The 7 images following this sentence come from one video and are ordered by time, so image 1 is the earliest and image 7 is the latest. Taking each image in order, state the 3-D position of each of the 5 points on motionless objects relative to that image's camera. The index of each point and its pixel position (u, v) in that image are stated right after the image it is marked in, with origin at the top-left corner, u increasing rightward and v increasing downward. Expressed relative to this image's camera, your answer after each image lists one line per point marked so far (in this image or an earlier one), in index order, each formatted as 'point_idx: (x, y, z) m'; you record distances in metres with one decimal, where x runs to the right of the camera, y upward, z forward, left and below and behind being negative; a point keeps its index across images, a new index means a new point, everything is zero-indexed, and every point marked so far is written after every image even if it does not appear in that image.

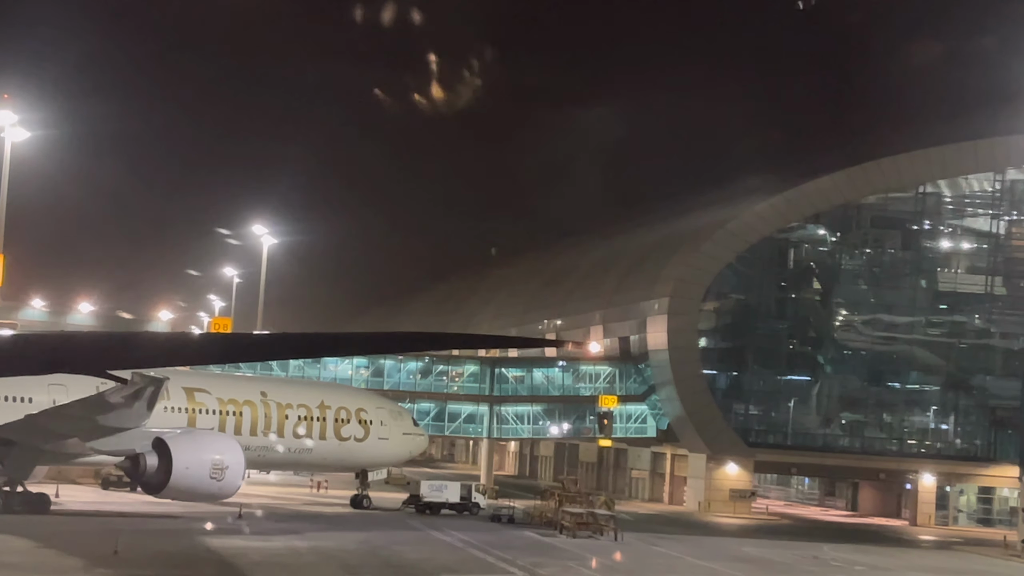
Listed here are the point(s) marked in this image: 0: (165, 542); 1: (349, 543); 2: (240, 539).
0: (-4.7, -3.5, +13.0) m
1: (-2.4, -4.0, +14.7) m
2: (-4.2, -4.0, +14.9) m
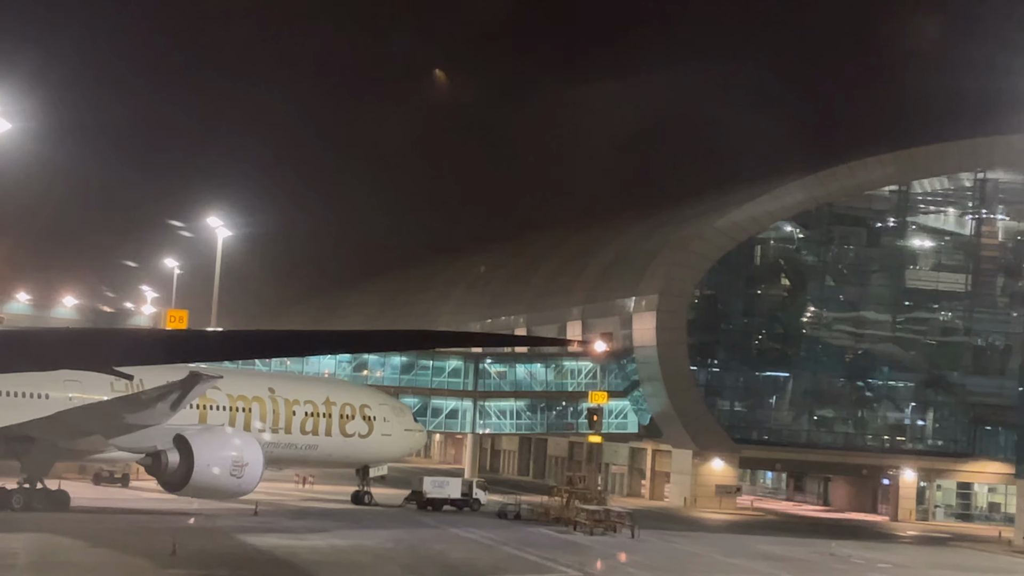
0: (-4.1, -3.5, +12.9) m
1: (-1.9, -4.0, +14.7) m
2: (-3.7, -4.0, +14.8) m
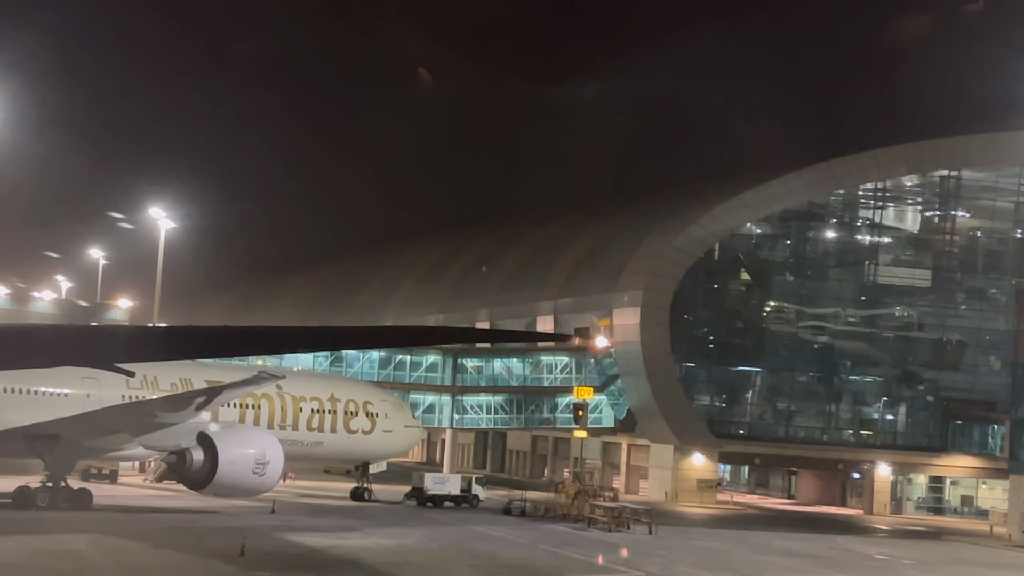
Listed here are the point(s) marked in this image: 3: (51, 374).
0: (-3.4, -3.5, +12.9) m
1: (-1.3, -4.0, +14.7) m
2: (-3.0, -3.9, +14.8) m
3: (-9.8, -1.8, +19.9) m
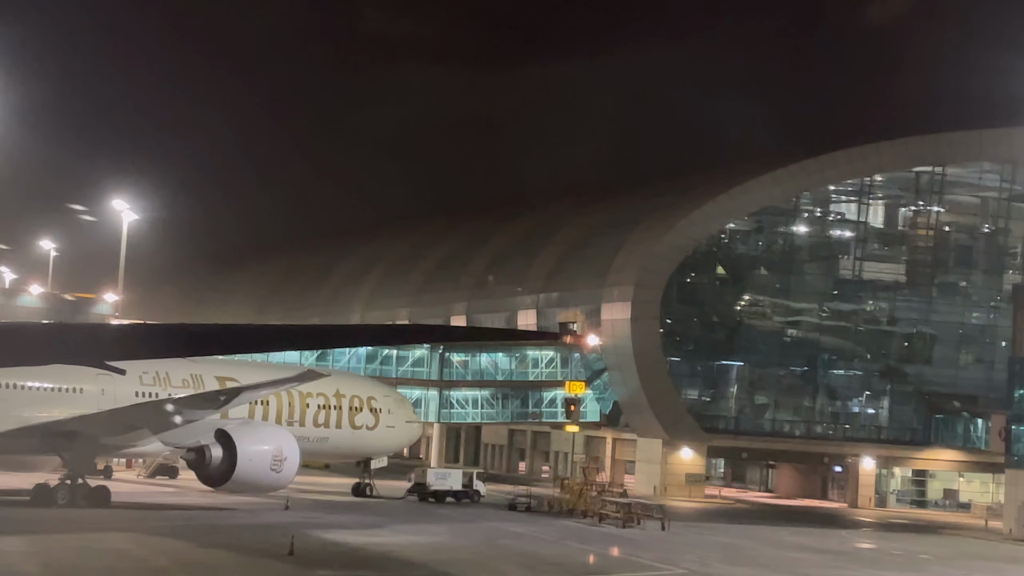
0: (-2.9, -3.4, +12.9) m
1: (-0.8, -3.9, +14.7) m
2: (-2.6, -3.9, +14.8) m
3: (-9.5, -1.7, +19.7) m
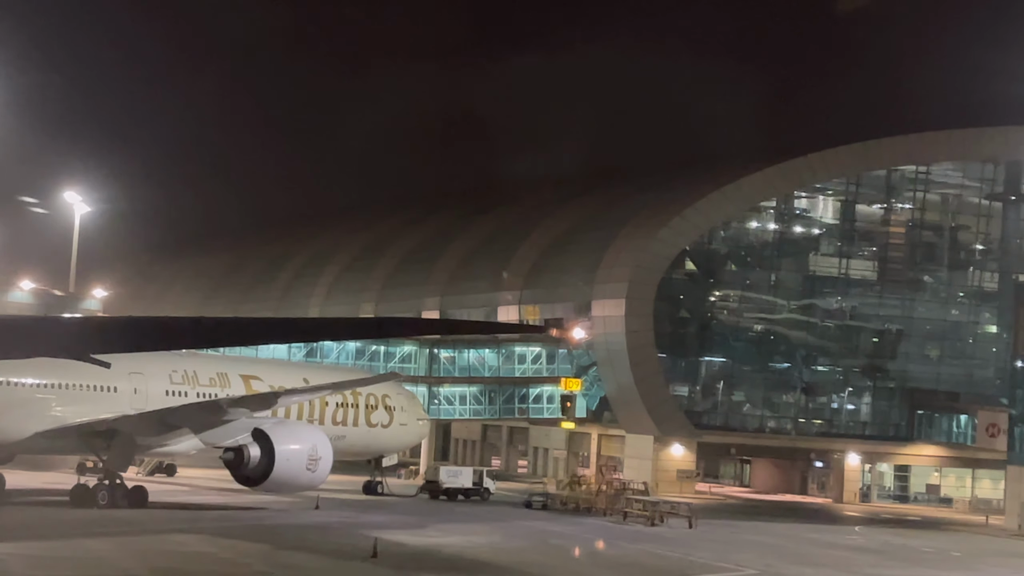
0: (-2.0, -3.5, +12.9) m
1: (0.0, -4.0, +14.8) m
2: (-1.8, -3.9, +14.9) m
3: (-8.7, -1.7, +19.6) m
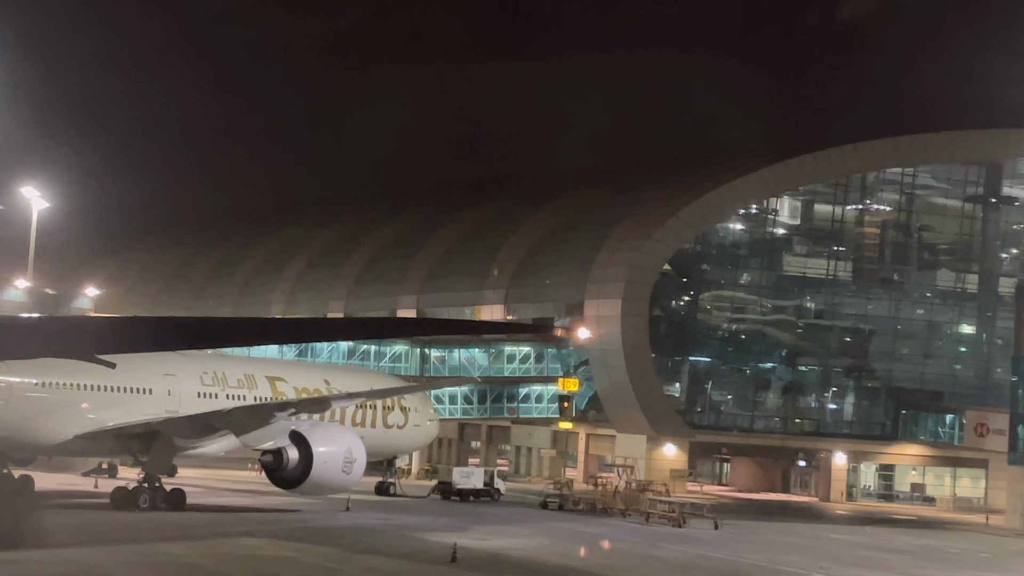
0: (-1.2, -3.5, +13.0) m
1: (+0.8, -4.0, +15.0) m
2: (-1.0, -4.0, +15.0) m
3: (-8.0, -1.7, +19.6) m
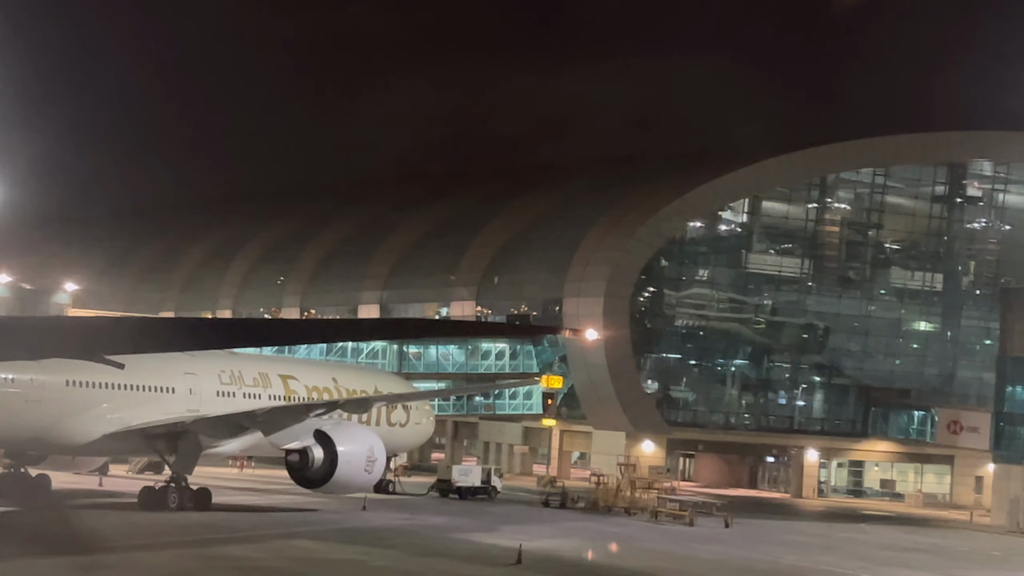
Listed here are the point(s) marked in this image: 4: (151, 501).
0: (-0.6, -3.6, +13.2) m
1: (+1.4, -4.1, +15.2) m
2: (-0.4, -4.0, +15.2) m
3: (-7.6, -1.7, +19.6) m
4: (-6.7, -3.9, +17.3) m
